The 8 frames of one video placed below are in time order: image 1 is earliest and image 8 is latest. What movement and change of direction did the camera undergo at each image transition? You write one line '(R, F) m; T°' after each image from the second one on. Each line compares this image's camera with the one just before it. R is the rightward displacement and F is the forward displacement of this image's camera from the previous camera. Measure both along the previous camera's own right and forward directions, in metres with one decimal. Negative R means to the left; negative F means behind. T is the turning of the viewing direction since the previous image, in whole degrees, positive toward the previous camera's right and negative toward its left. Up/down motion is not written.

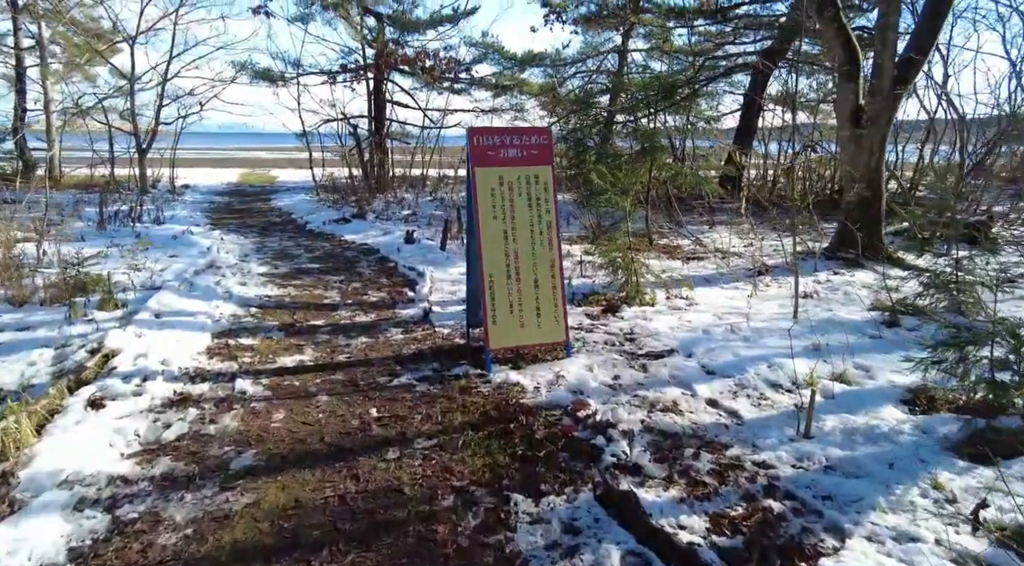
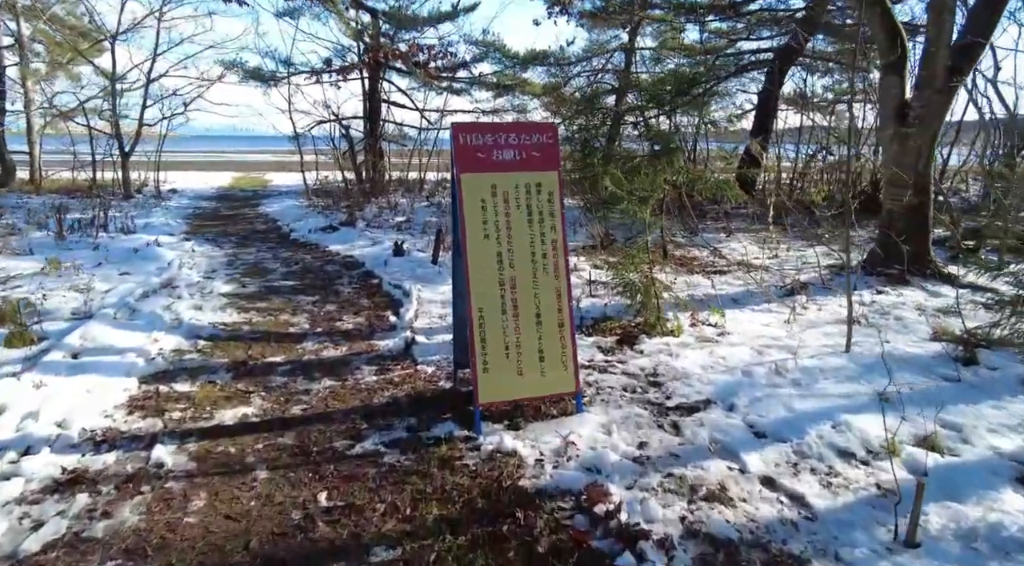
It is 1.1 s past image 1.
(0.0, +1.0) m; 0°
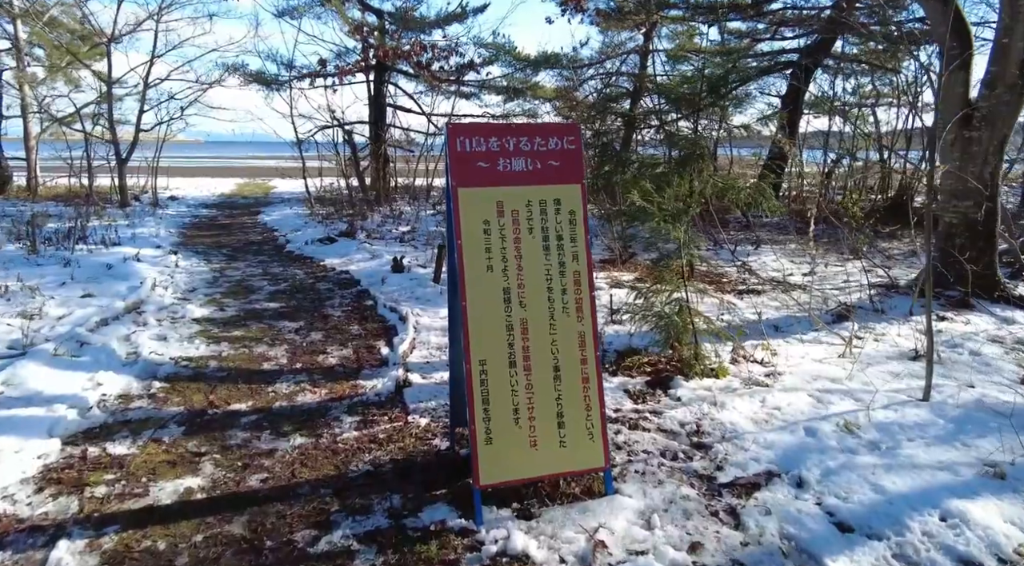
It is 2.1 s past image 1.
(0.0, +0.8) m; -1°
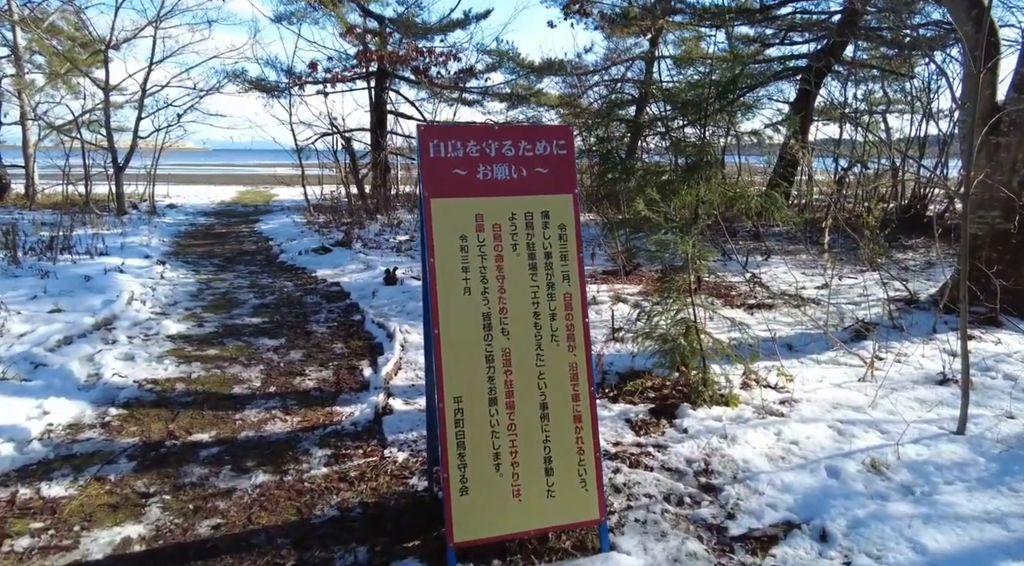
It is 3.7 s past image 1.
(+0.1, +0.4) m; -1°
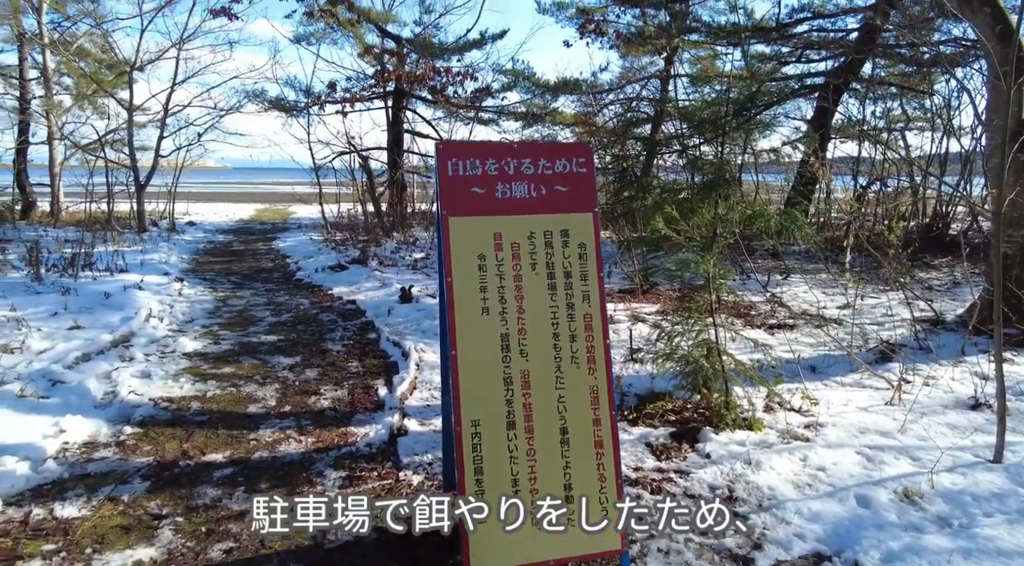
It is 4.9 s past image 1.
(0.0, +0.1) m; -1°
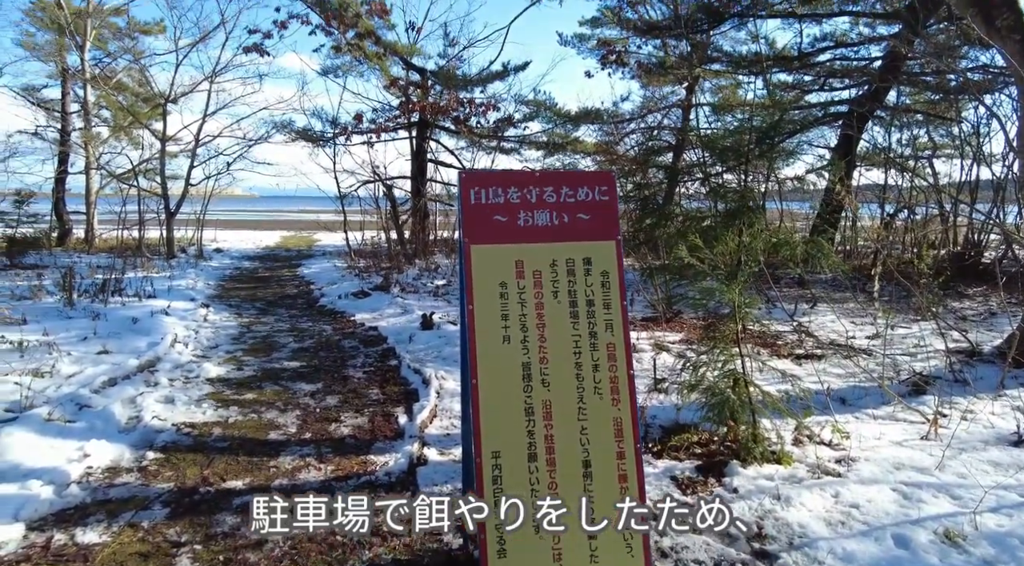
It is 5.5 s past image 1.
(0.0, 0.0) m; -2°
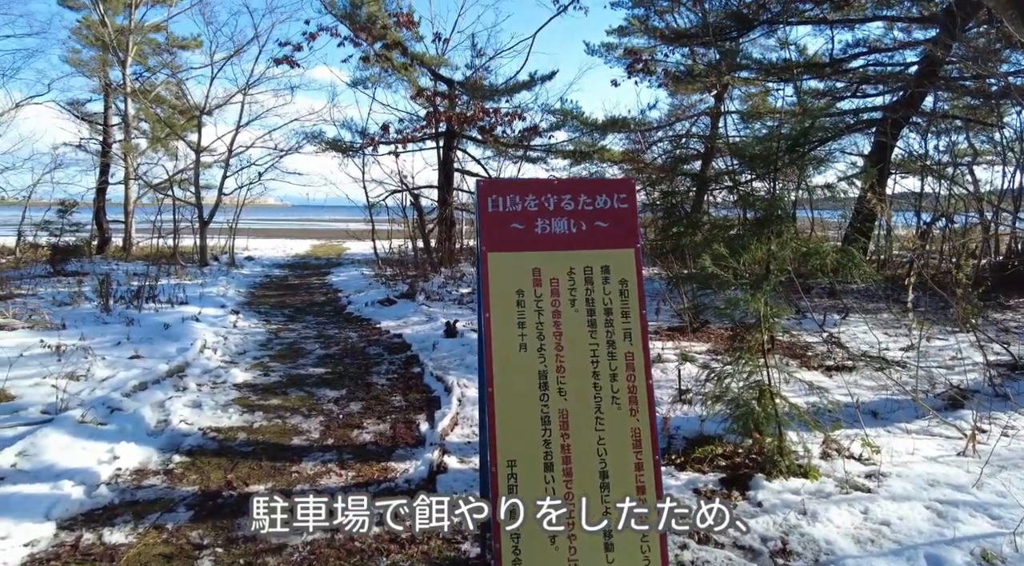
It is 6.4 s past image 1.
(0.0, 0.0) m; -2°
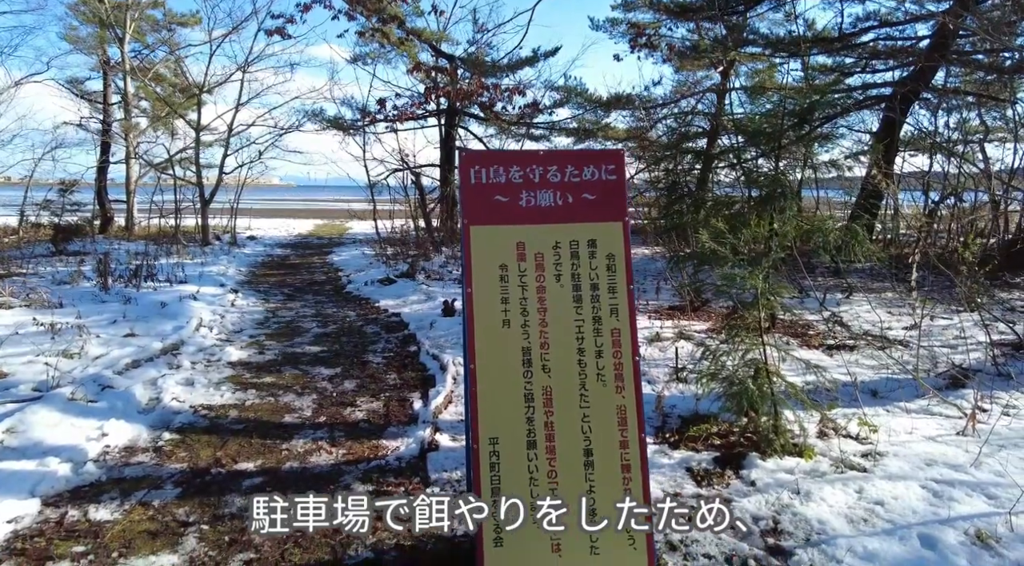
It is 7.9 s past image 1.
(+0.1, +0.1) m; 0°
